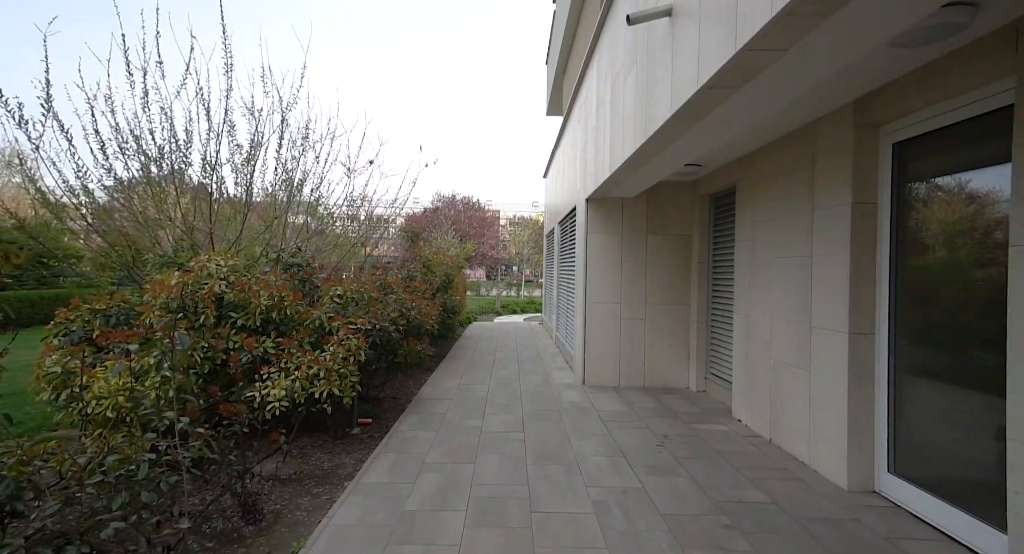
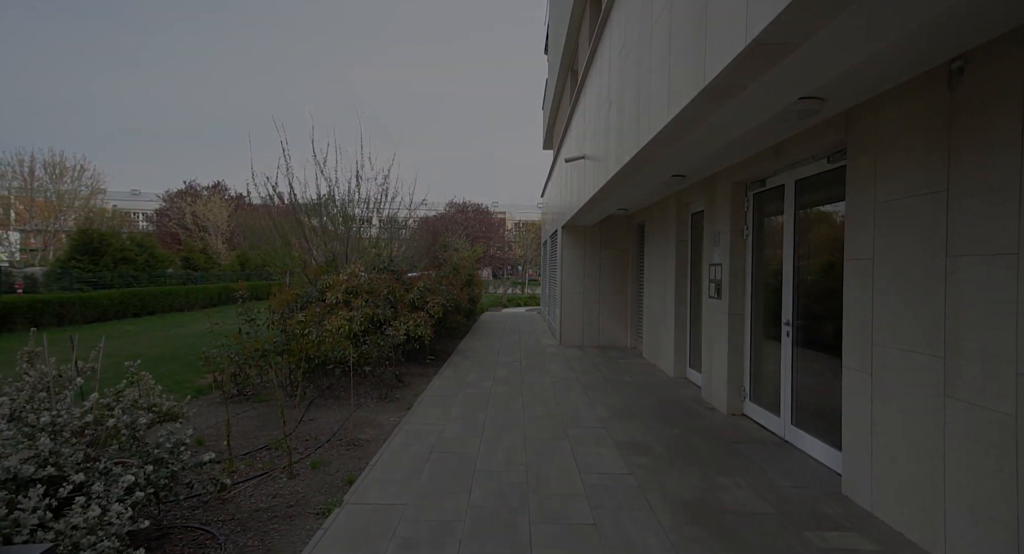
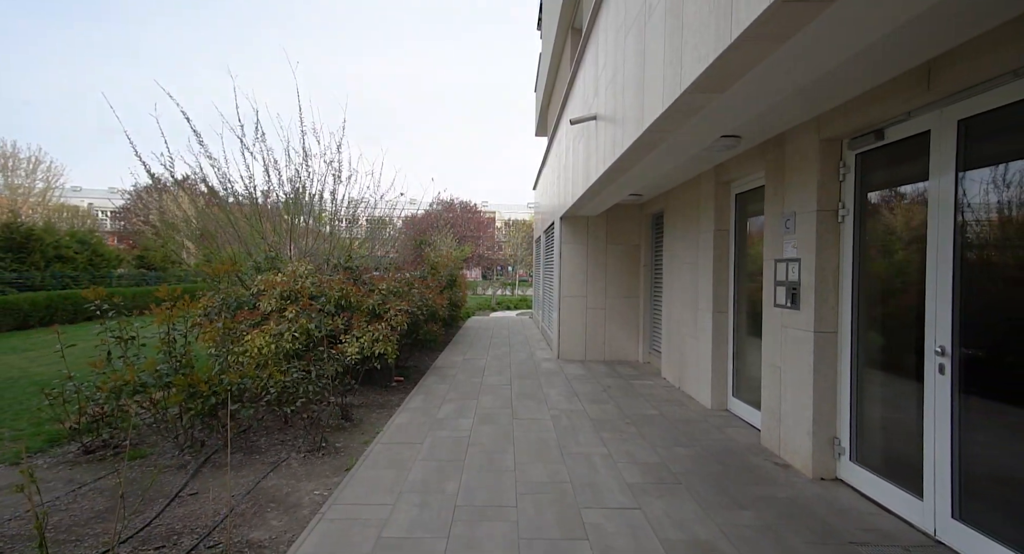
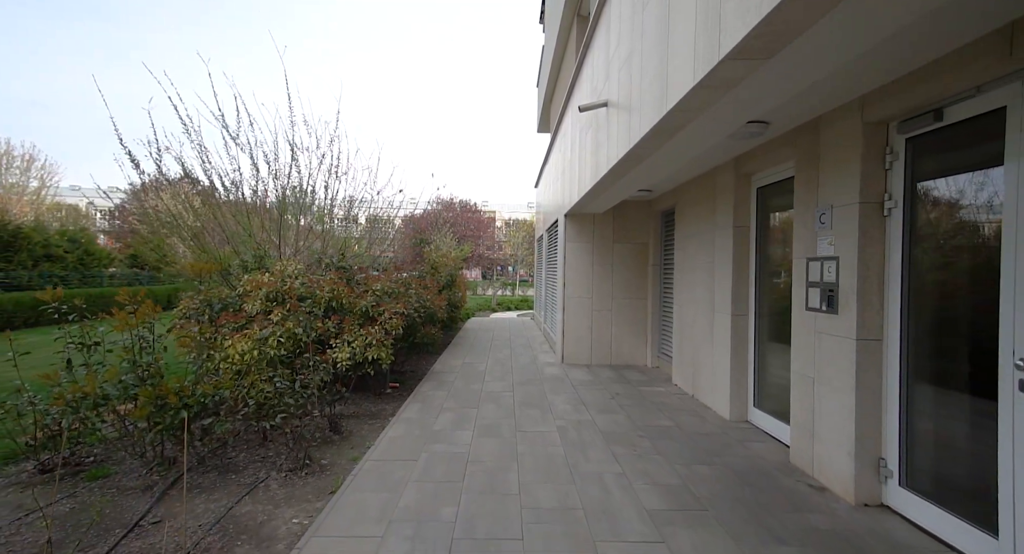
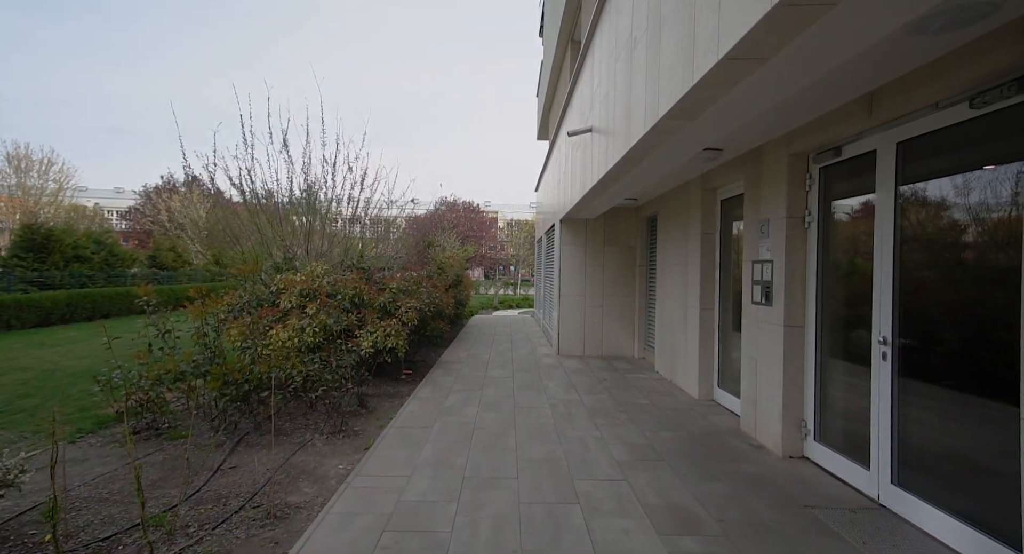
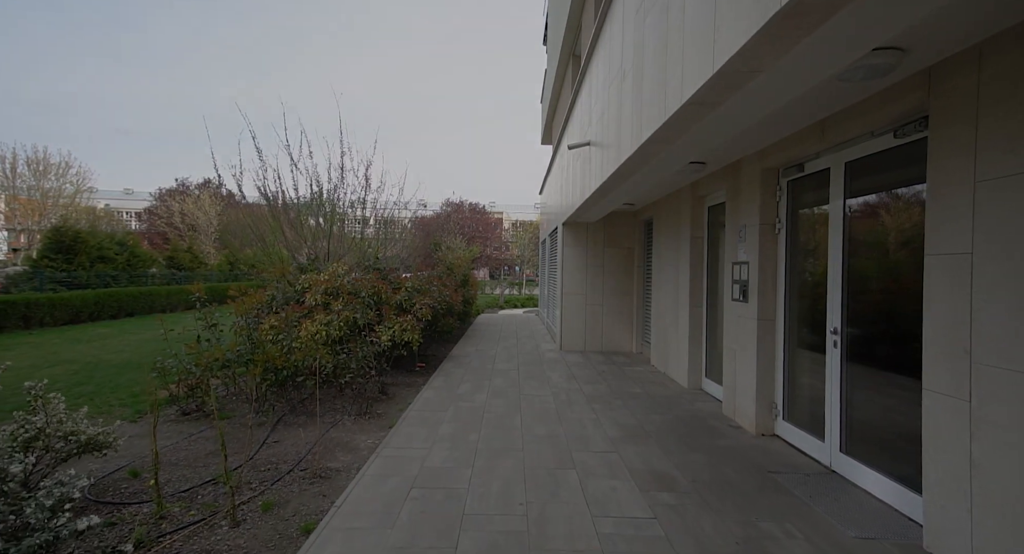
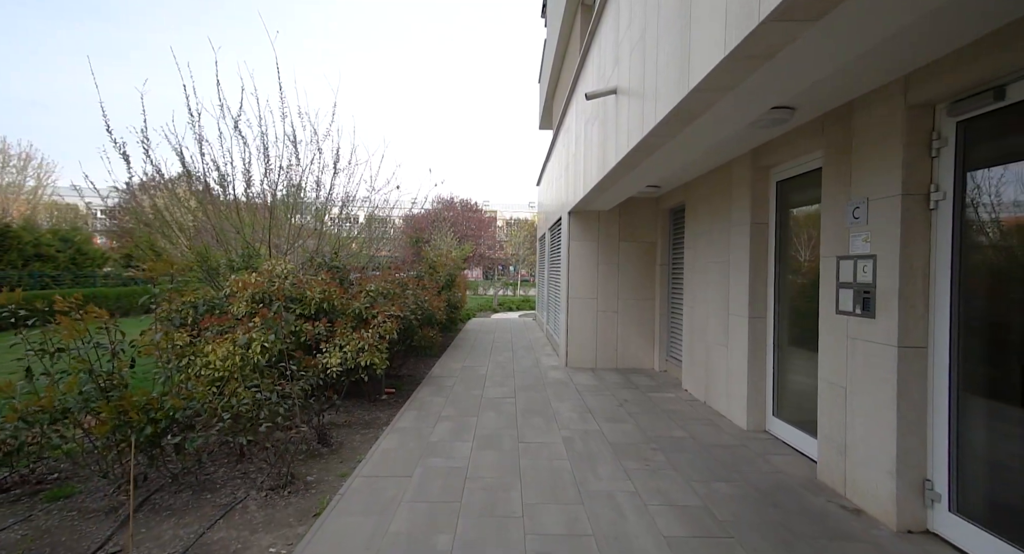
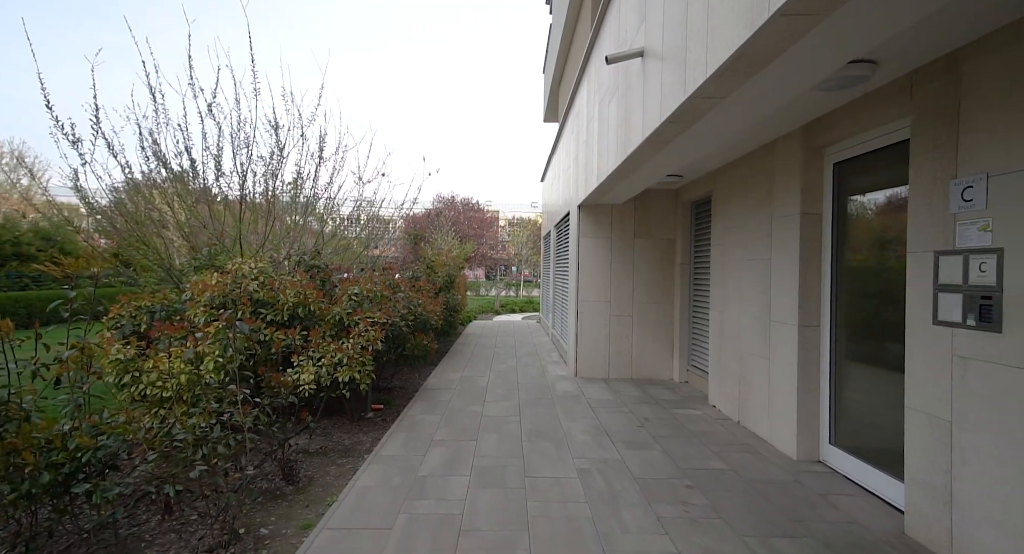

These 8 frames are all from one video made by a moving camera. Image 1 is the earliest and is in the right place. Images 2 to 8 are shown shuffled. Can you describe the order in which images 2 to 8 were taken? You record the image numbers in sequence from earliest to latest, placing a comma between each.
8, 7, 4, 3, 5, 6, 2
